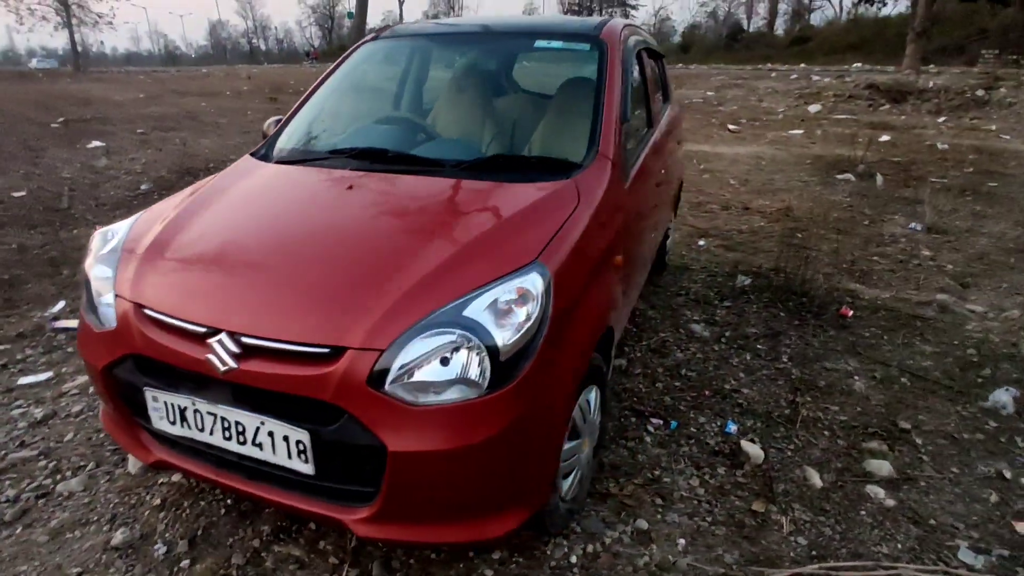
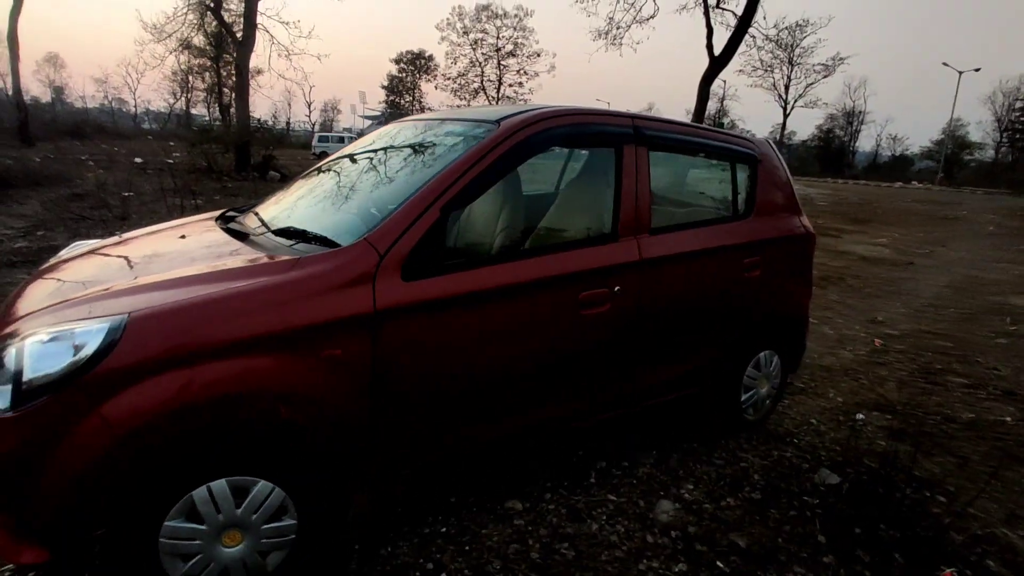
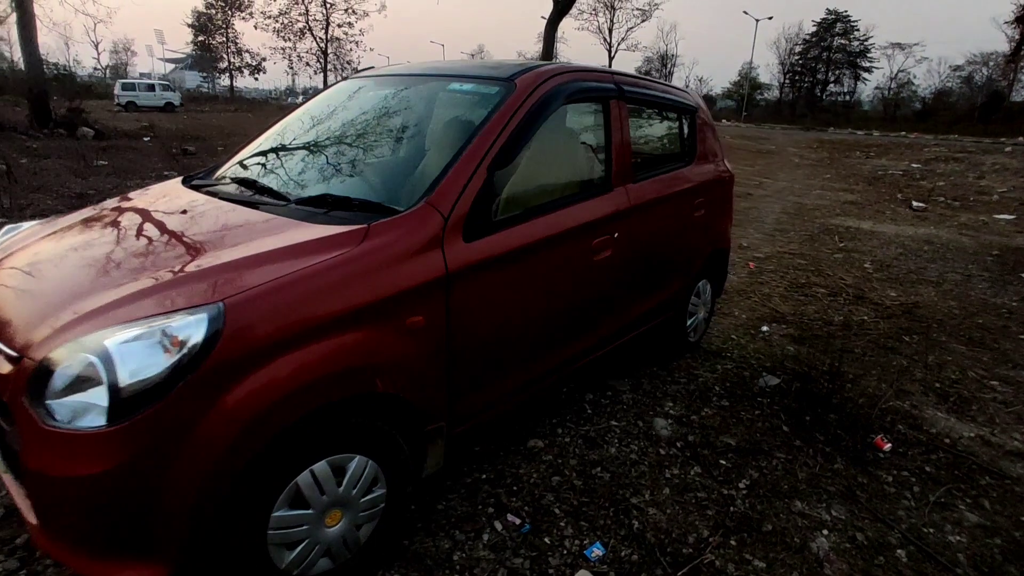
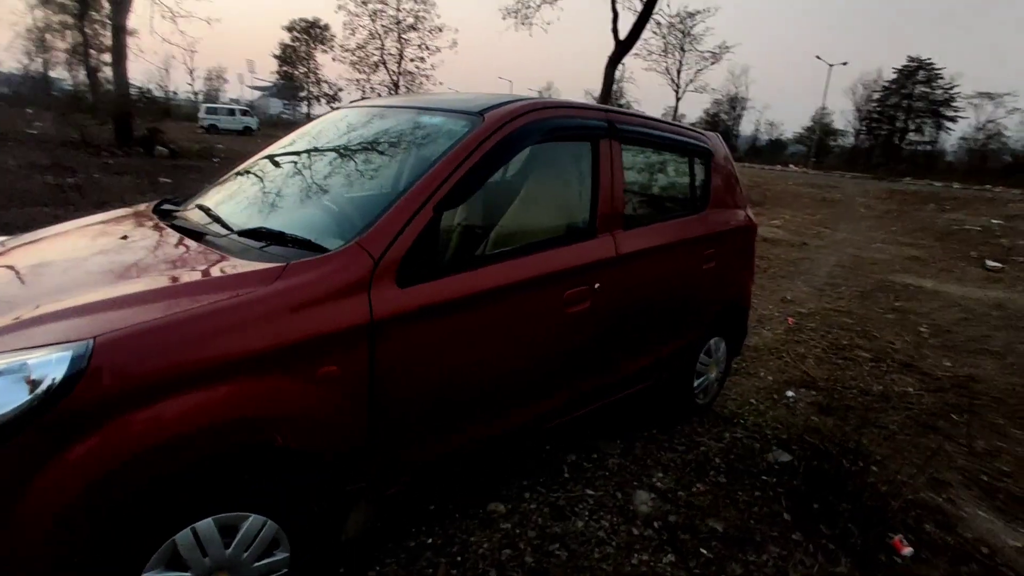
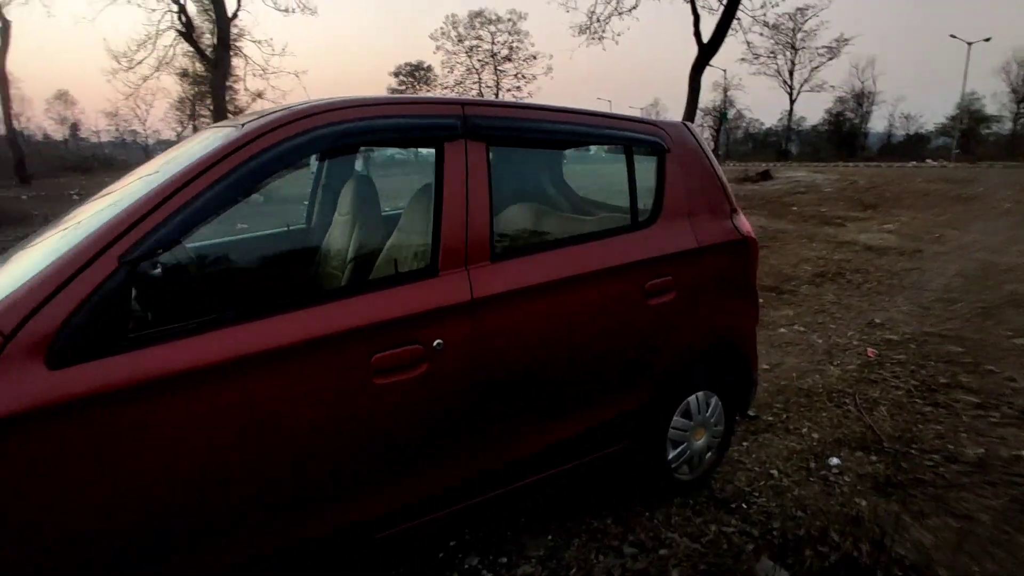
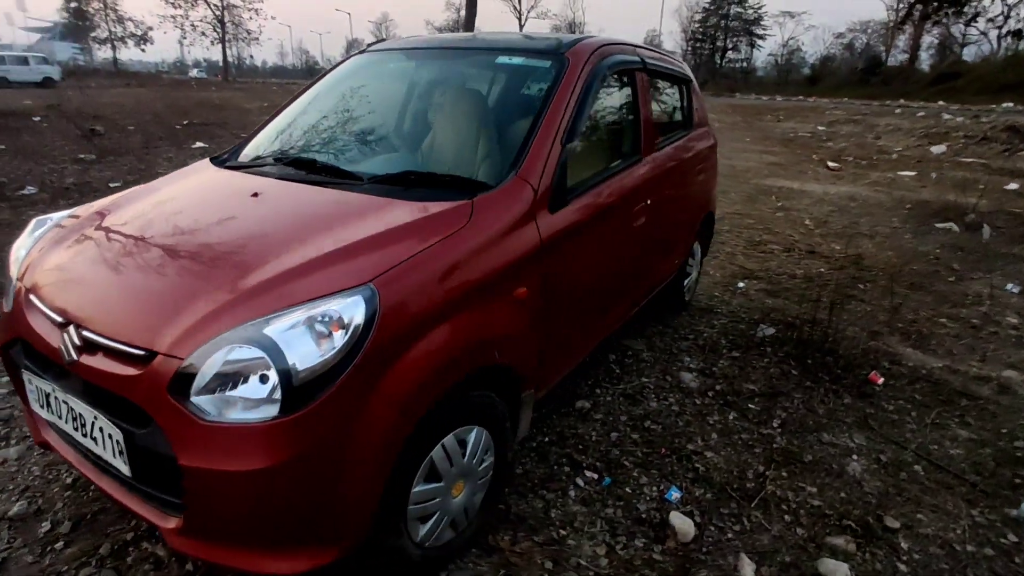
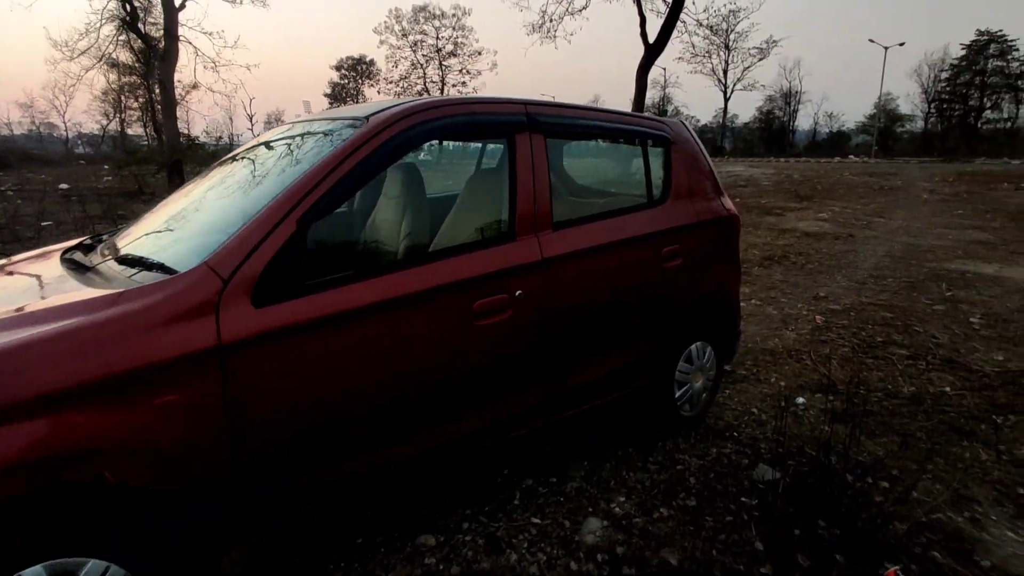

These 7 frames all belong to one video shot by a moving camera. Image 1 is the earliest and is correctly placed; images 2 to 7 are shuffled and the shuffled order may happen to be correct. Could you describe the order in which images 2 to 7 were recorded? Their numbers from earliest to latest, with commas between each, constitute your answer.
6, 3, 4, 2, 7, 5
